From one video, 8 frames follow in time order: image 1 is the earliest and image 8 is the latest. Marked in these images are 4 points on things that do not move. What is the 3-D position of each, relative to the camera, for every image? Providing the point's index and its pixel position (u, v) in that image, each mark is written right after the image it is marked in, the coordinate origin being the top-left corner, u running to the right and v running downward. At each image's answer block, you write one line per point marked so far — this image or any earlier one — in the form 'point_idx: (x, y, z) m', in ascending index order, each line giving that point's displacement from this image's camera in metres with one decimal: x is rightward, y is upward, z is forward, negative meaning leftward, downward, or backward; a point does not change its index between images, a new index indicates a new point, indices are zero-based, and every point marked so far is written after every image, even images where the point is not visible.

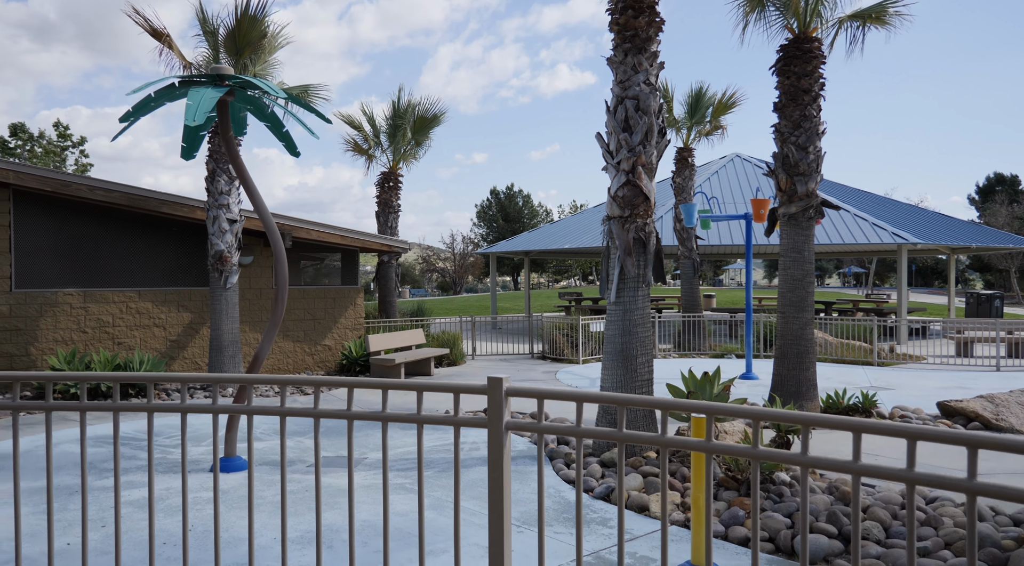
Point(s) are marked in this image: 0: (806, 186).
0: (+3.4, +1.1, +8.4) m
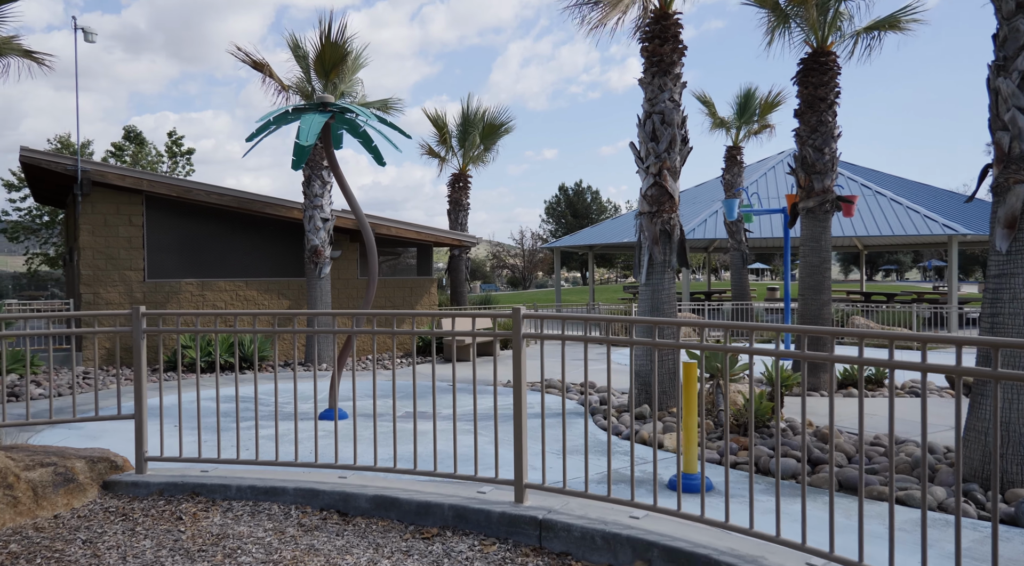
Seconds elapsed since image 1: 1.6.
0: (+4.1, +1.3, +9.5) m
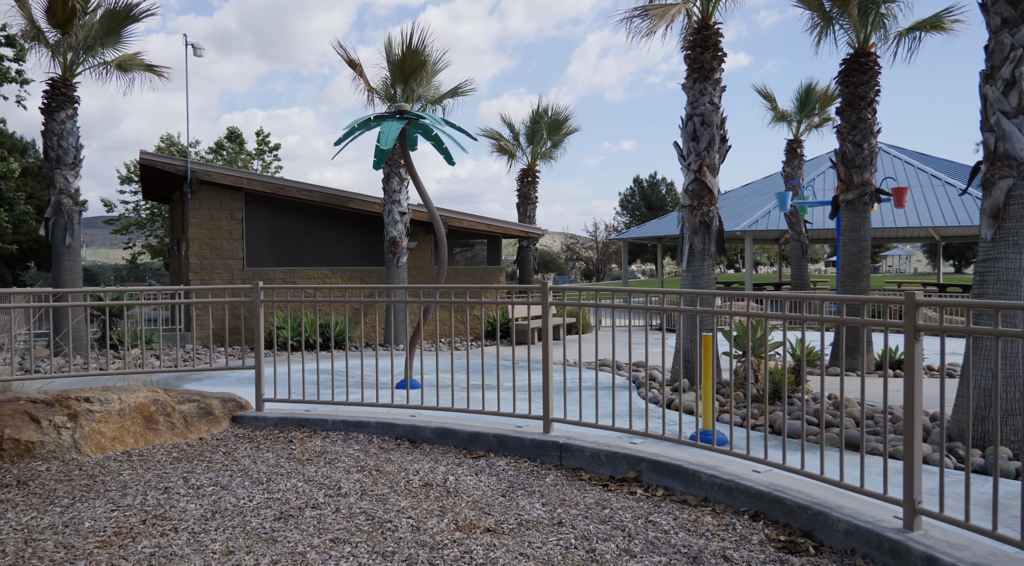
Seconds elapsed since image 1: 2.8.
0: (+4.9, +1.5, +10.0) m
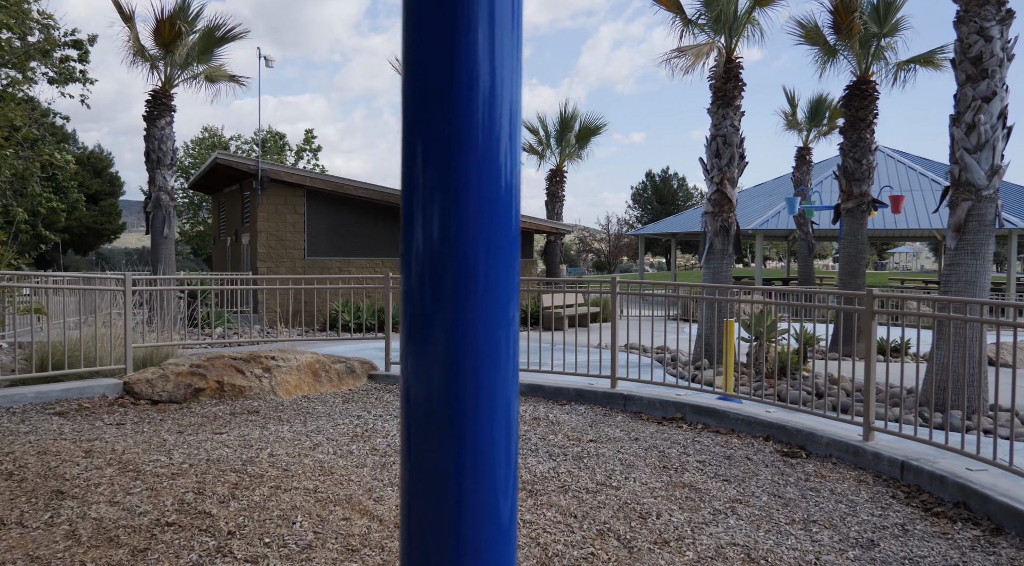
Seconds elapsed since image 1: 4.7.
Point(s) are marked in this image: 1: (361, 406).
0: (+5.6, +1.5, +11.5) m
1: (-1.3, -1.0, +5.9) m
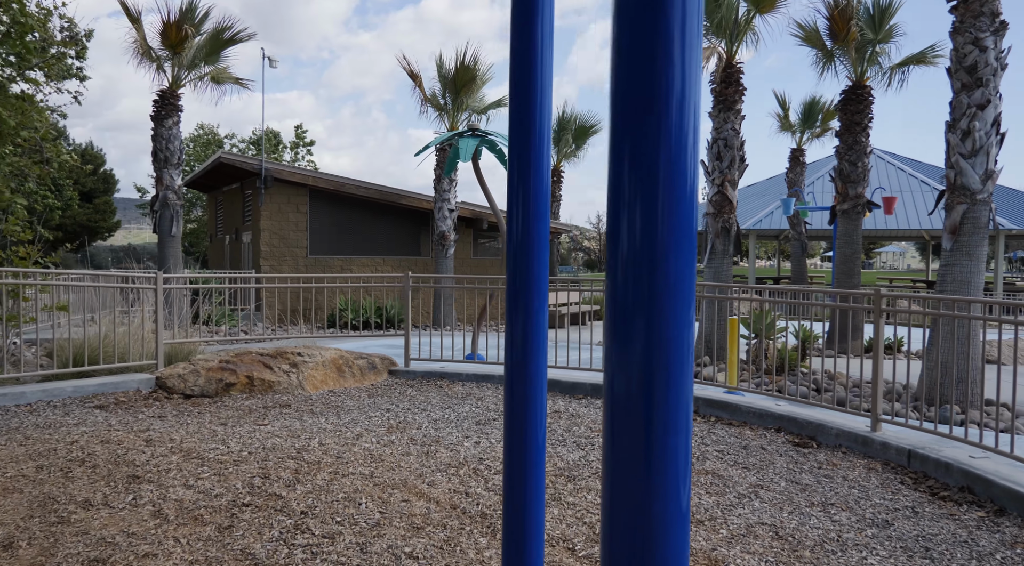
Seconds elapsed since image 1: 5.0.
0: (+5.7, +1.5, +11.9) m
1: (-1.1, -1.0, +6.1) m
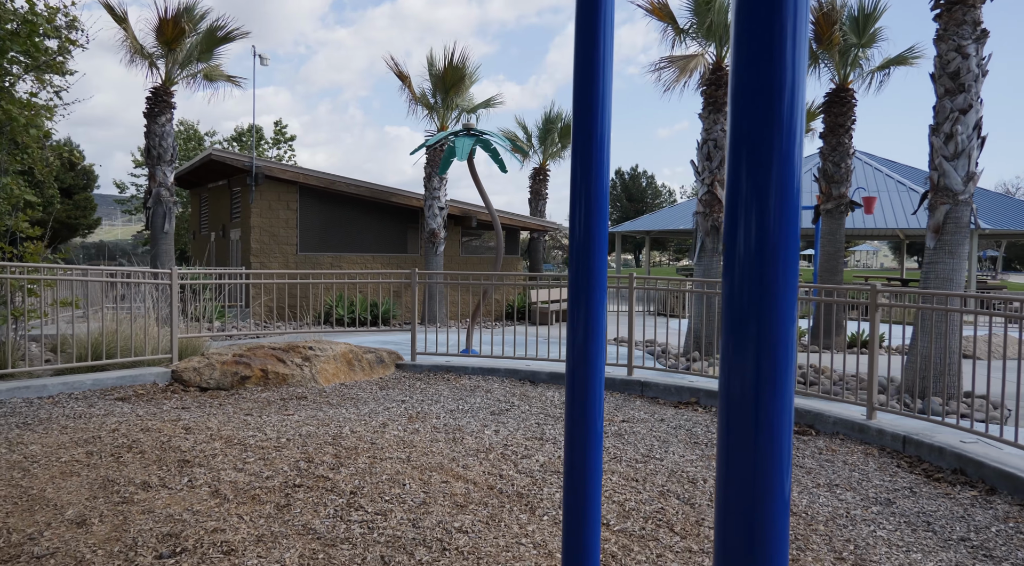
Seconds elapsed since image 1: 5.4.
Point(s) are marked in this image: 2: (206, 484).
0: (+5.6, +1.6, +12.3) m
1: (-1.0, -1.0, +6.3) m
2: (-1.4, -0.9, +3.3) m
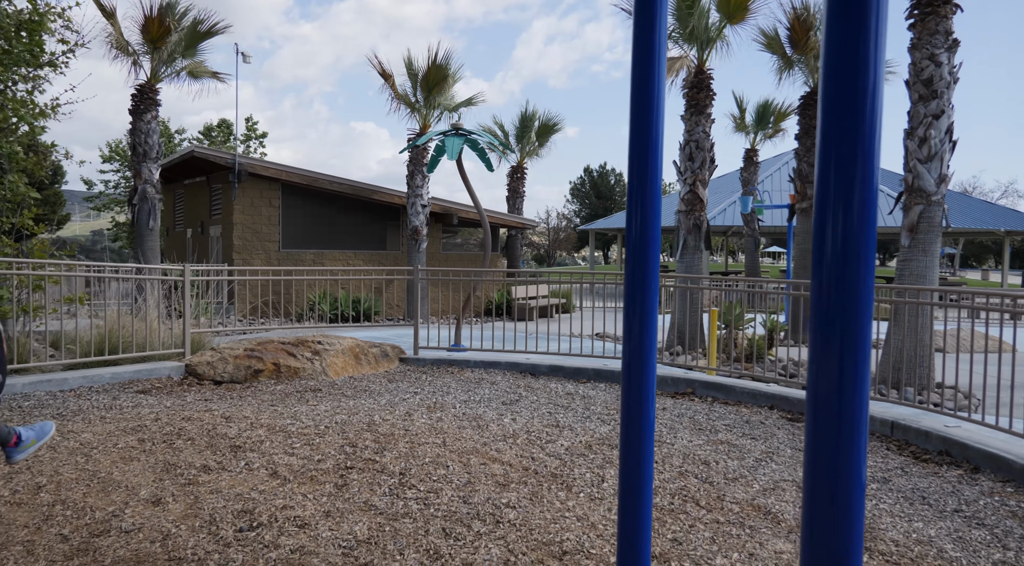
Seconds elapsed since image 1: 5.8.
0: (+5.4, +1.6, +12.8) m
1: (-1.0, -0.9, +6.5) m
2: (-1.2, -0.9, +3.5) m
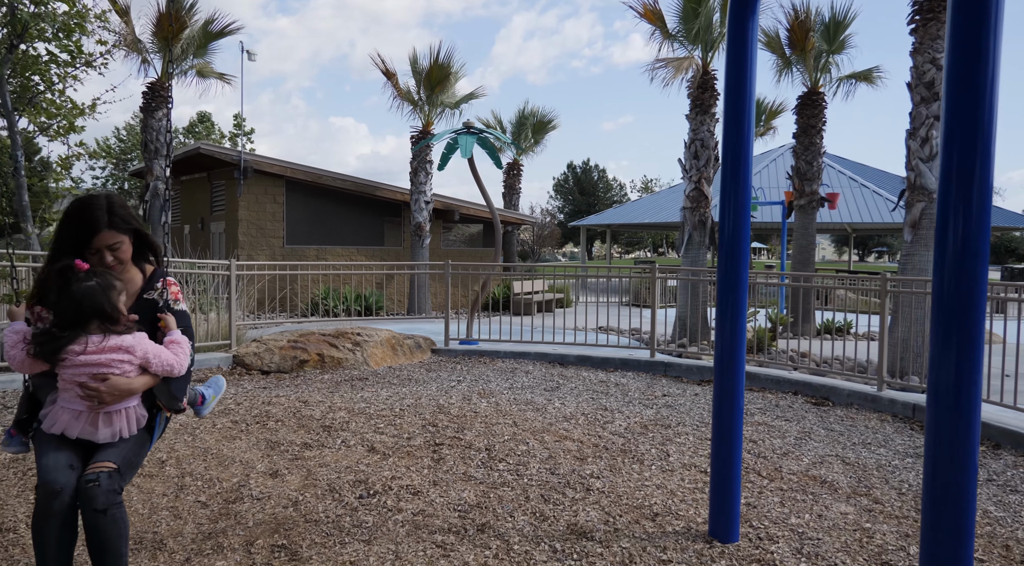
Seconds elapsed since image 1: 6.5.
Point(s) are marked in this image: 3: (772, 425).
0: (+5.5, +1.7, +13.2) m
1: (-0.6, -0.9, +6.8) m
2: (-0.8, -0.8, +3.7) m
3: (+1.9, -1.0, +5.1) m
